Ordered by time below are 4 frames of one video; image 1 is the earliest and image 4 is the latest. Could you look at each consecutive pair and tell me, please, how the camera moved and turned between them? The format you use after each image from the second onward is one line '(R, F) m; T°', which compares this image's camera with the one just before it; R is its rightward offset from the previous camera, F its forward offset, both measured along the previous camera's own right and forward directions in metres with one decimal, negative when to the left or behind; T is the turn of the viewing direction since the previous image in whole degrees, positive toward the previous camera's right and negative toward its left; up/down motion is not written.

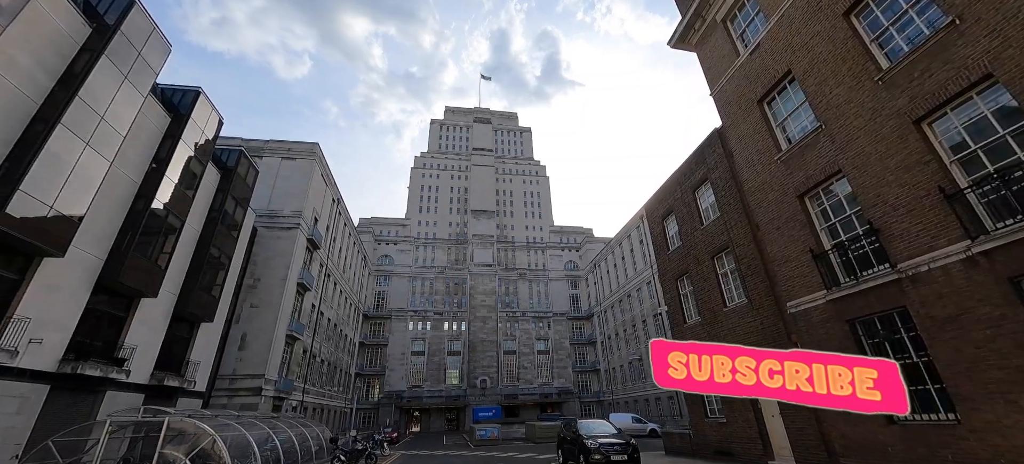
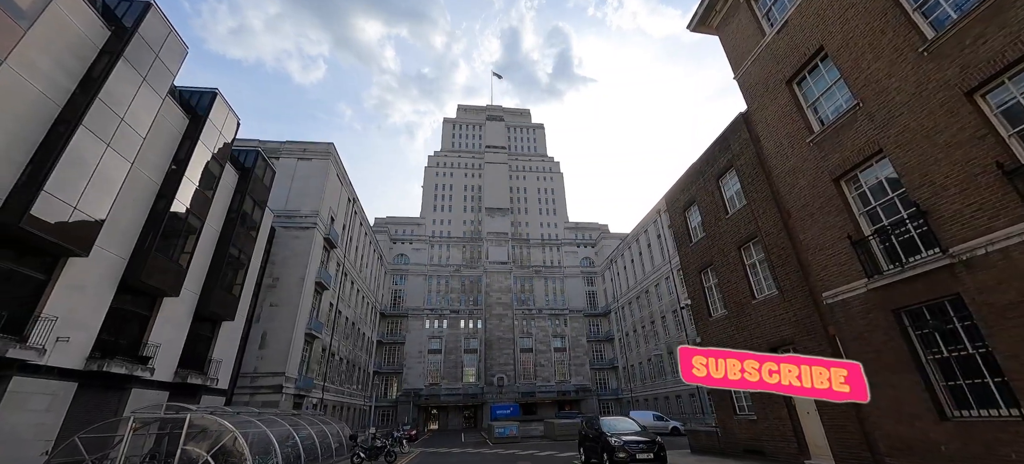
(-0.1, +0.3) m; -2°
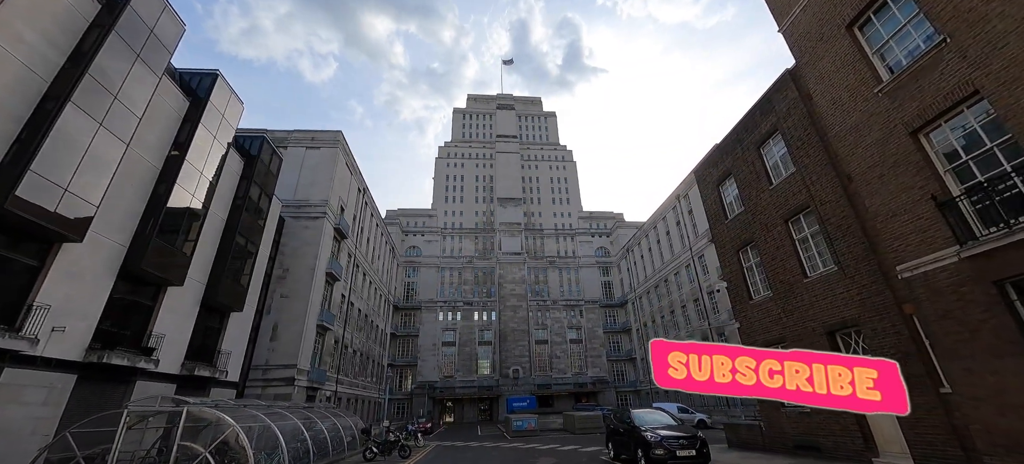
(-0.3, +1.2) m; -2°
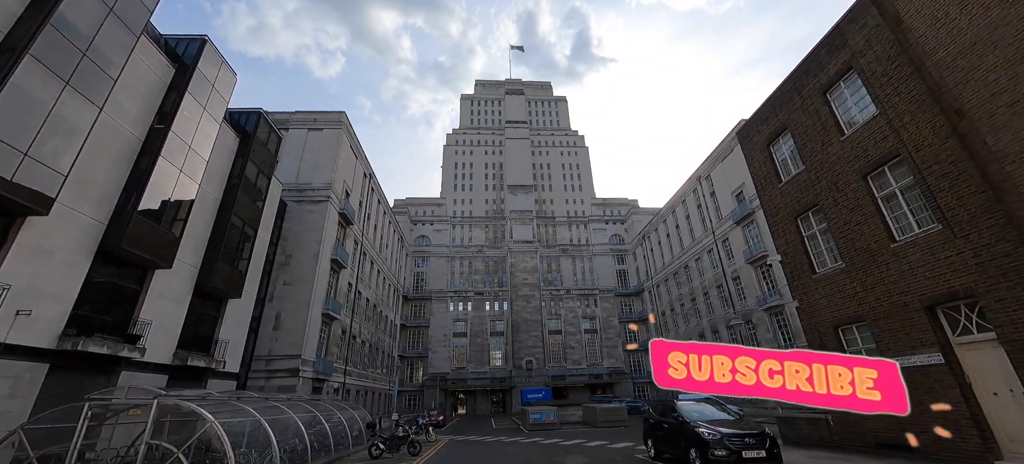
(-0.4, +1.8) m; -1°
